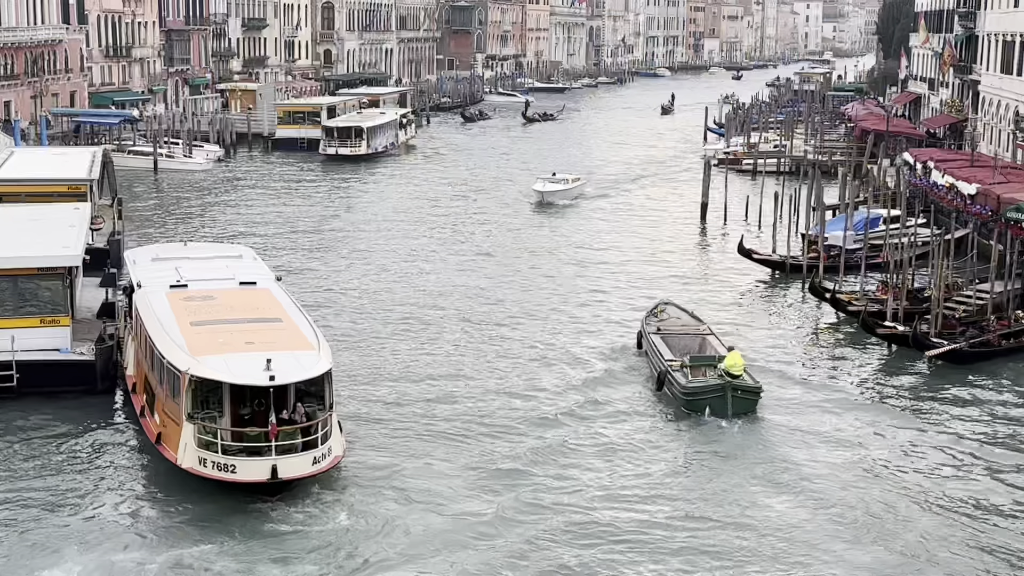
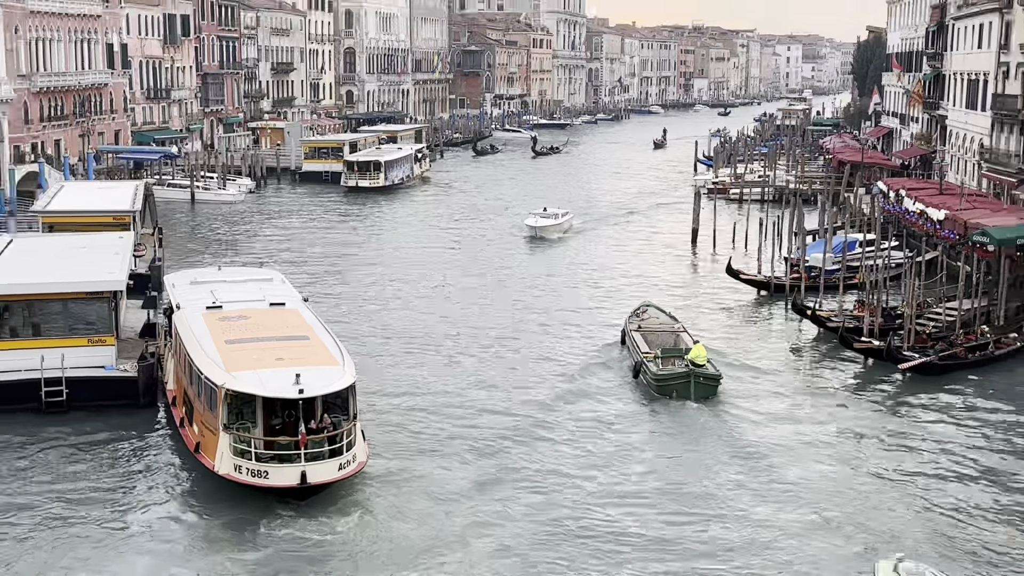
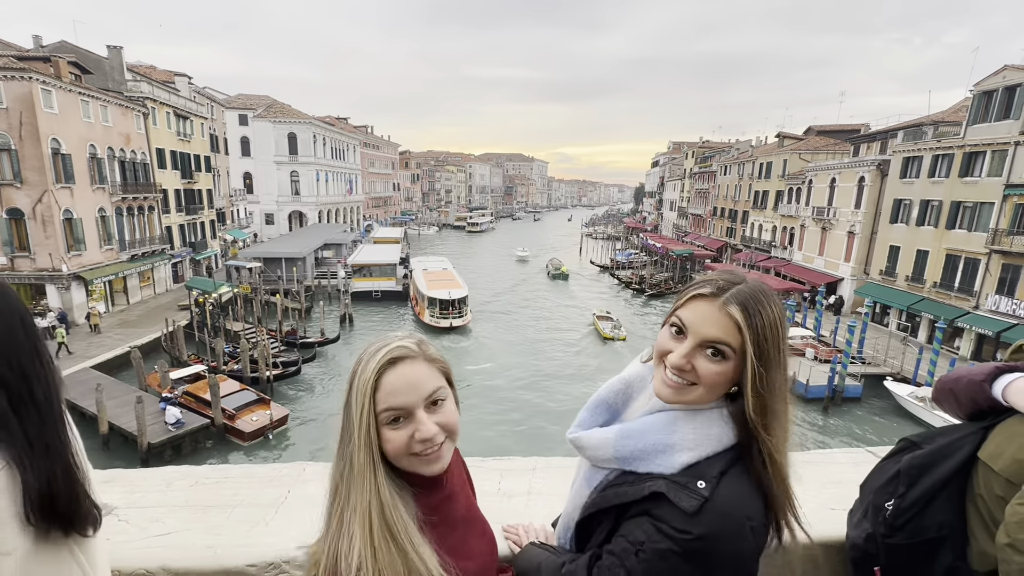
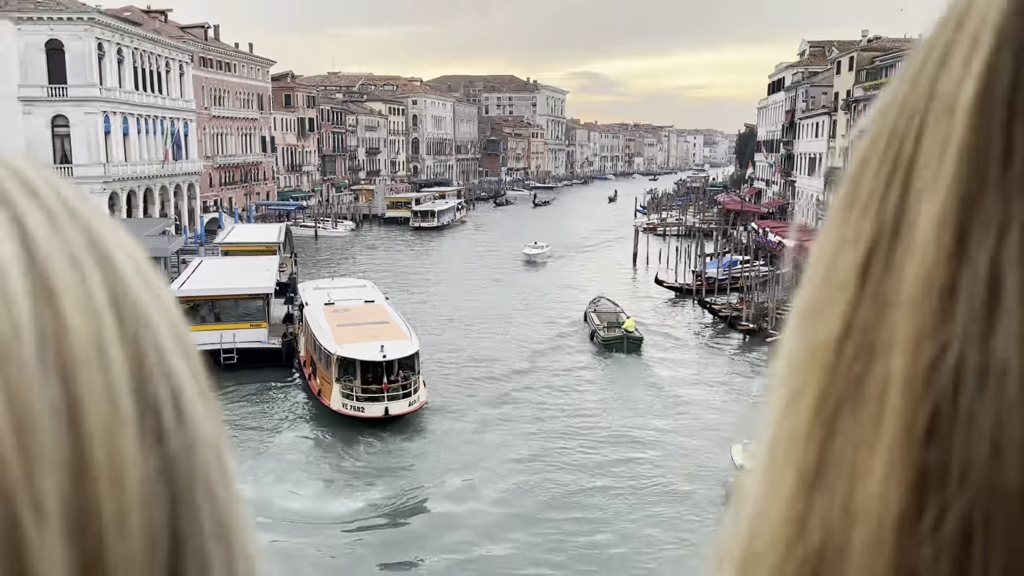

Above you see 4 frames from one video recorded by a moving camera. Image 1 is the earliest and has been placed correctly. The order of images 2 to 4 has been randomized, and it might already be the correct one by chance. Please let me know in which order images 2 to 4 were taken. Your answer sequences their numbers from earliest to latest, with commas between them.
2, 4, 3
